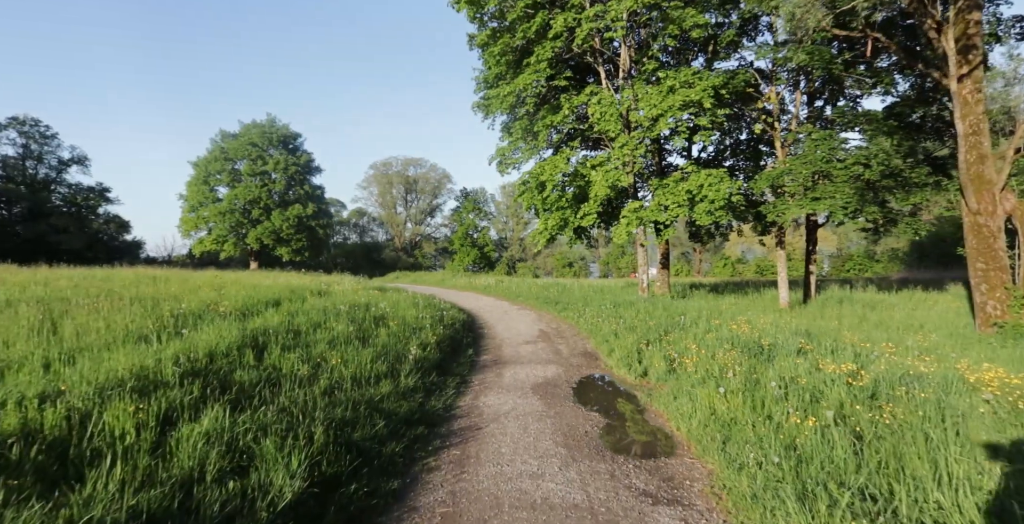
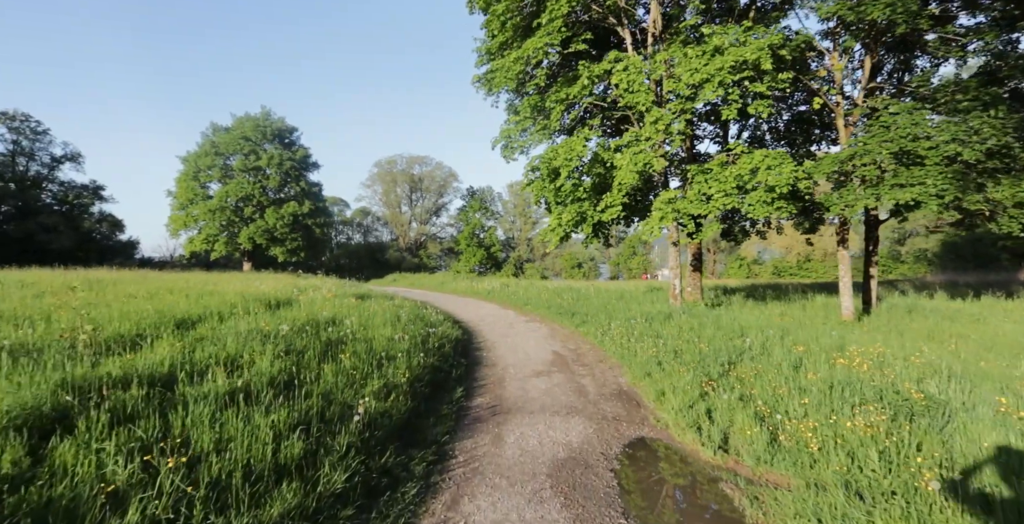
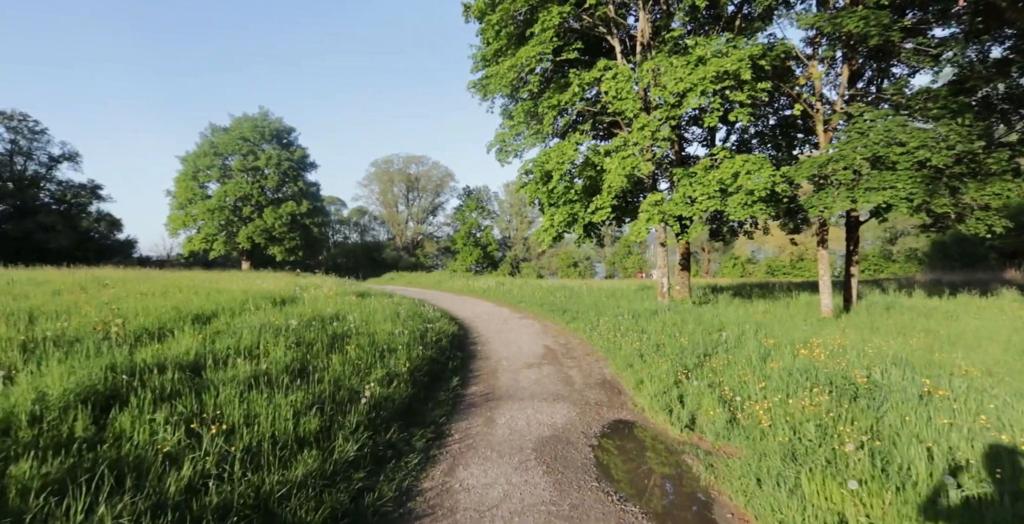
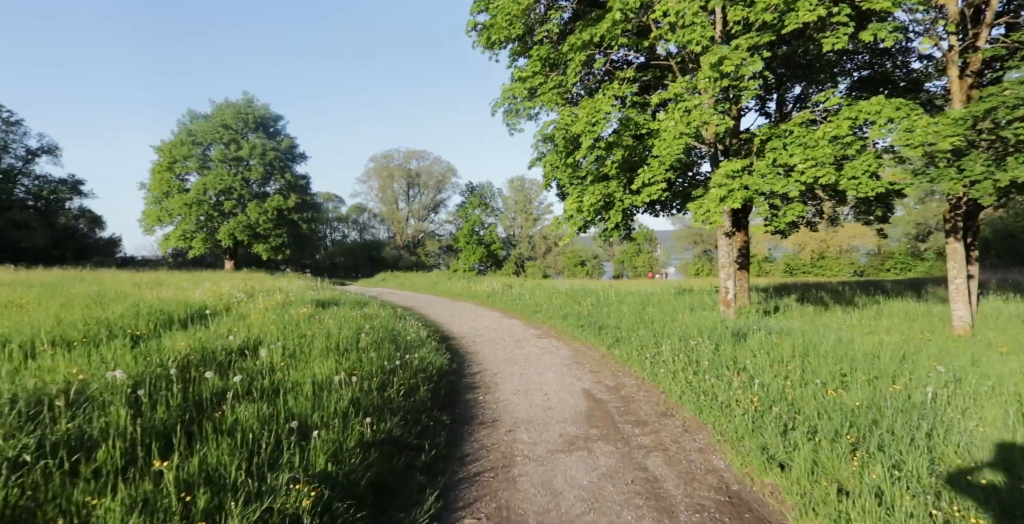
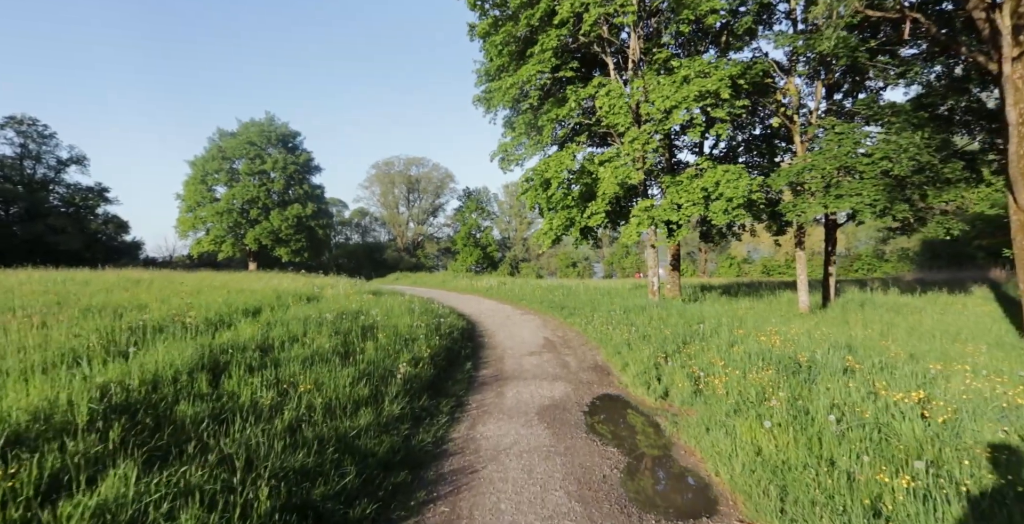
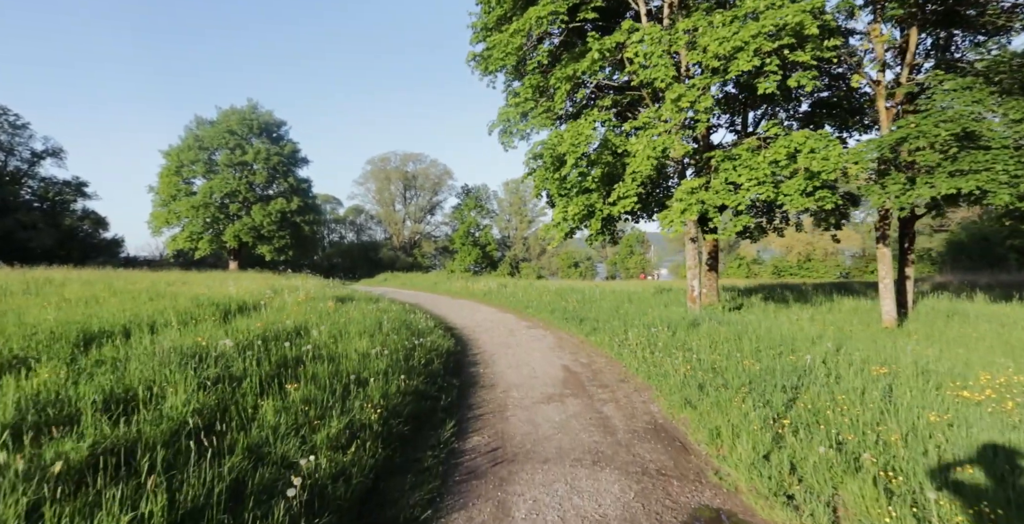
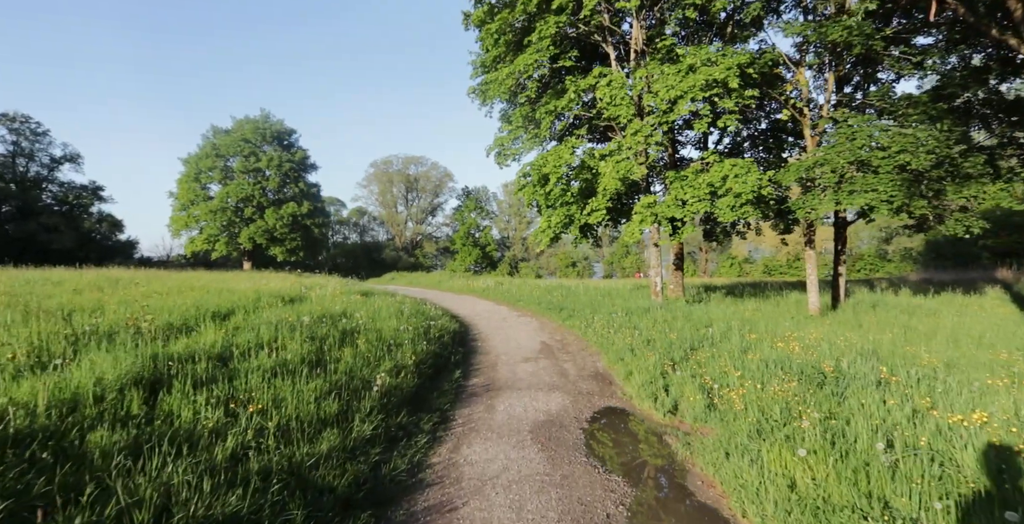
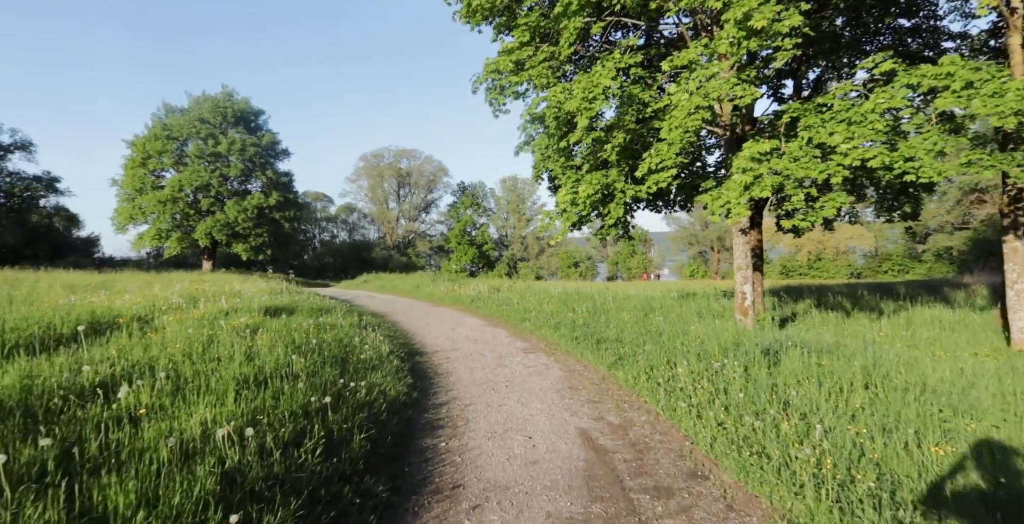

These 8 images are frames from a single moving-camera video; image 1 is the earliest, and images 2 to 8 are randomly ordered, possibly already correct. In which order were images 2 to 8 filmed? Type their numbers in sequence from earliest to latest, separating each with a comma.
5, 7, 3, 2, 6, 4, 8
